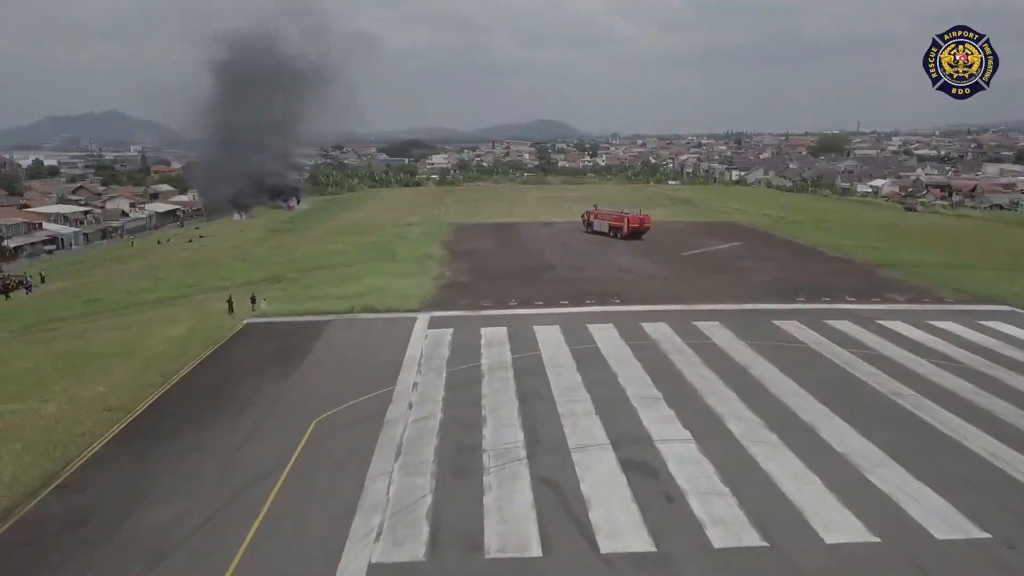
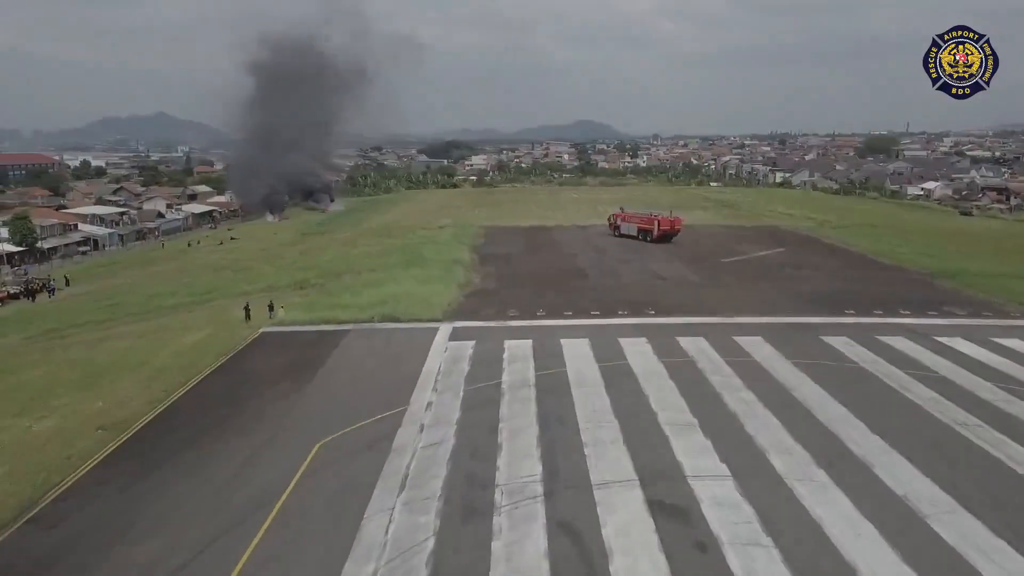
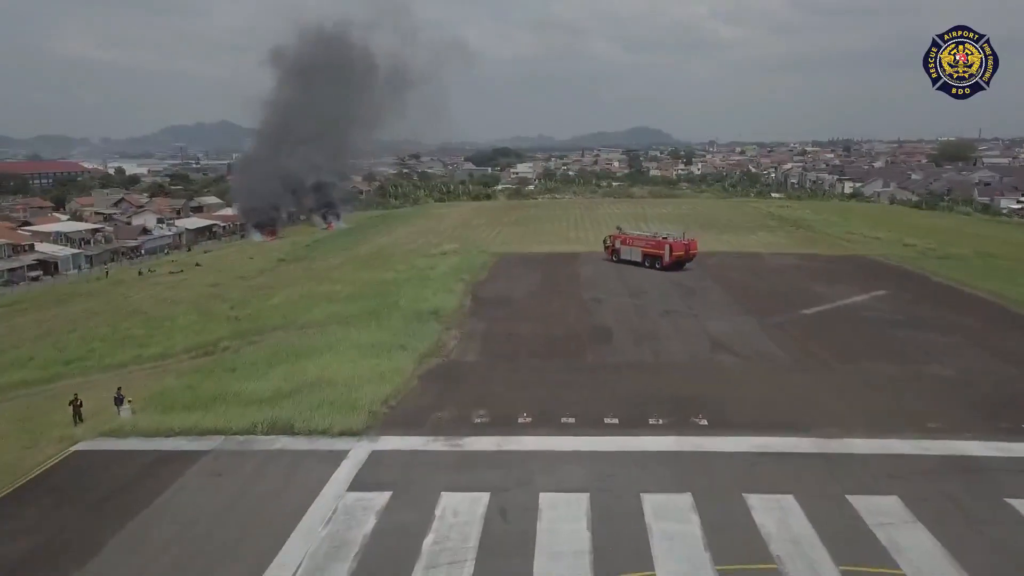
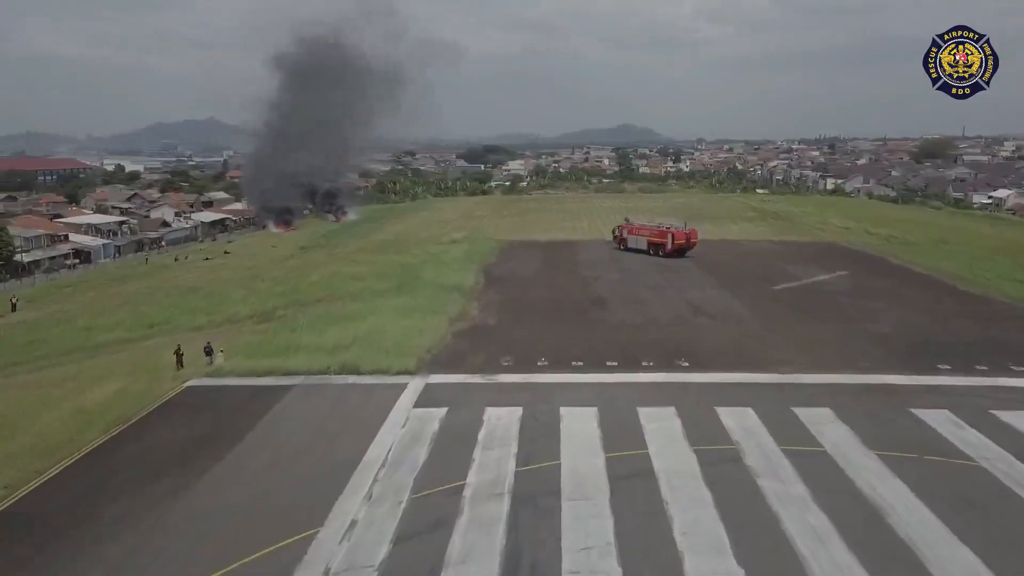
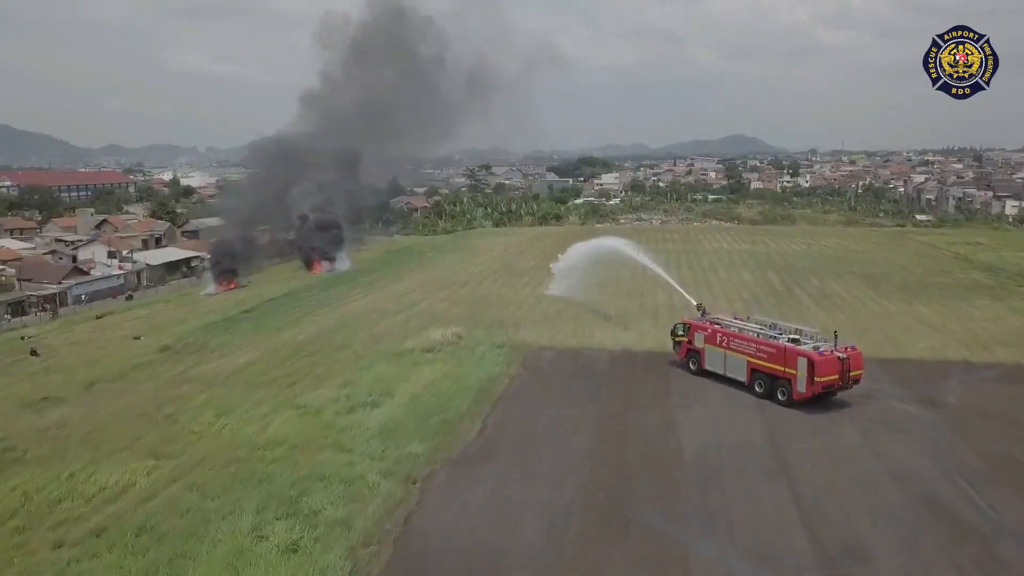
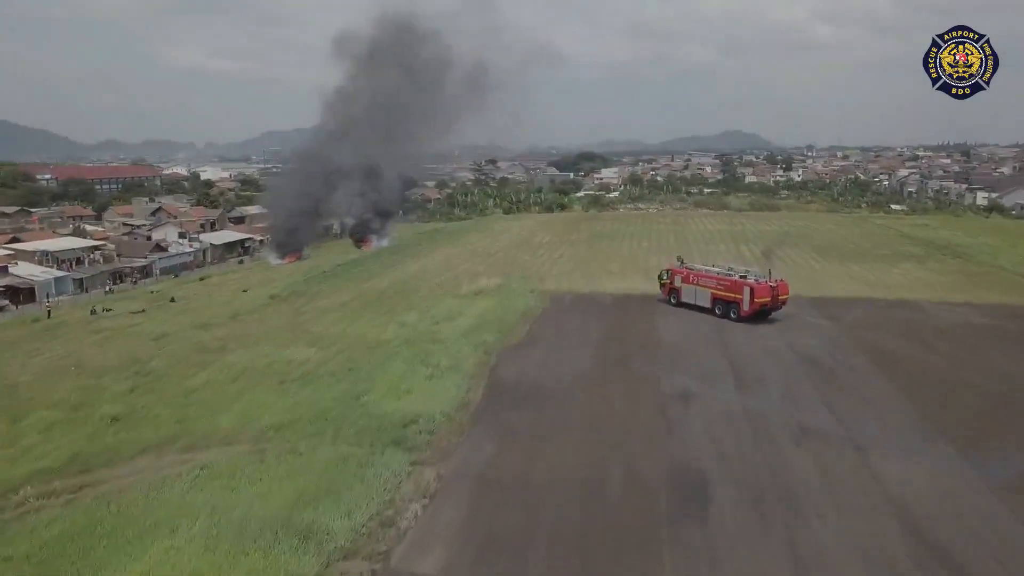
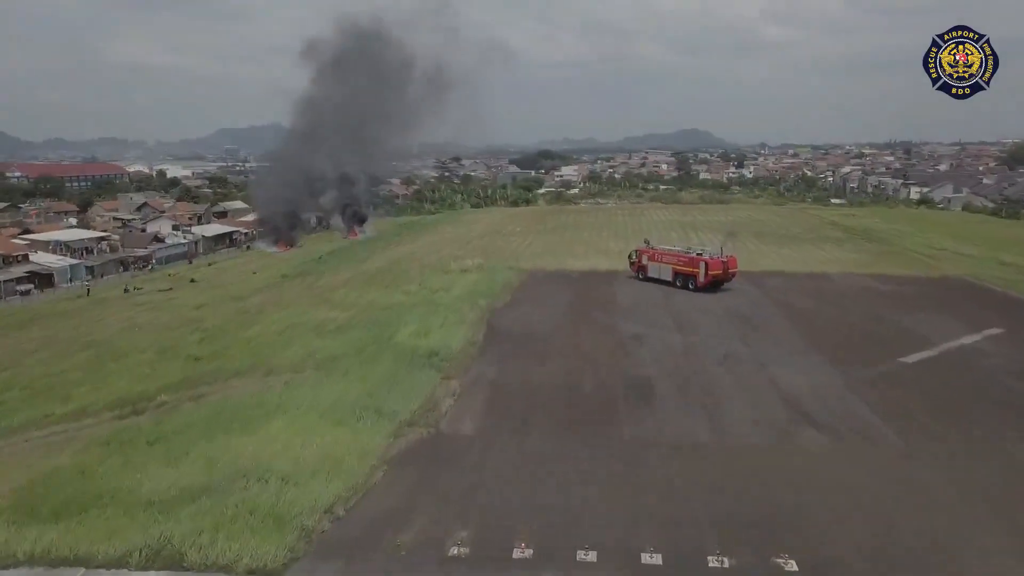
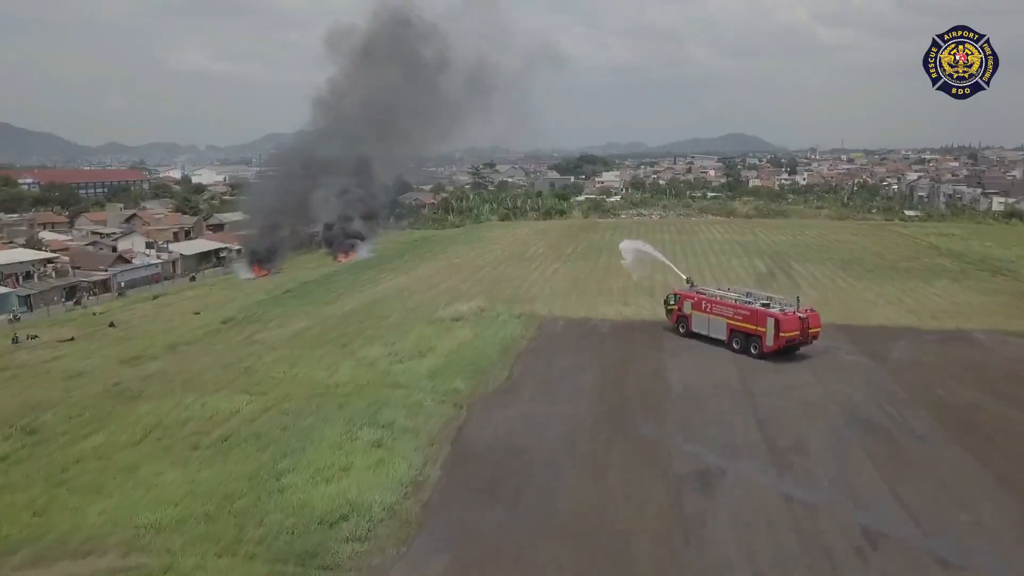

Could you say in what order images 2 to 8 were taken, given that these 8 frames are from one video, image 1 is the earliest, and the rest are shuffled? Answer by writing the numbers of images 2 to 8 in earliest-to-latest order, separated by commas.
2, 4, 3, 7, 6, 8, 5
